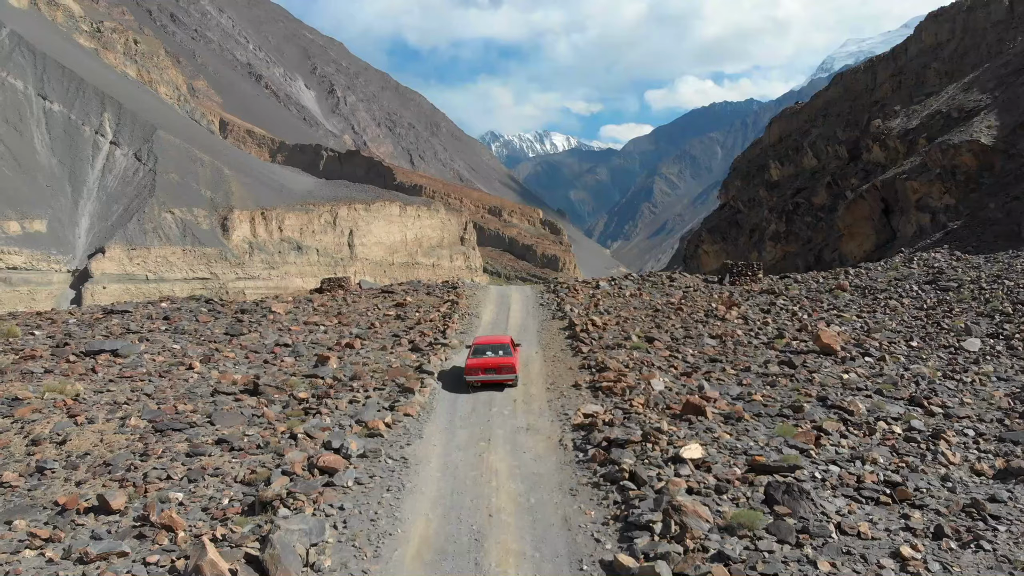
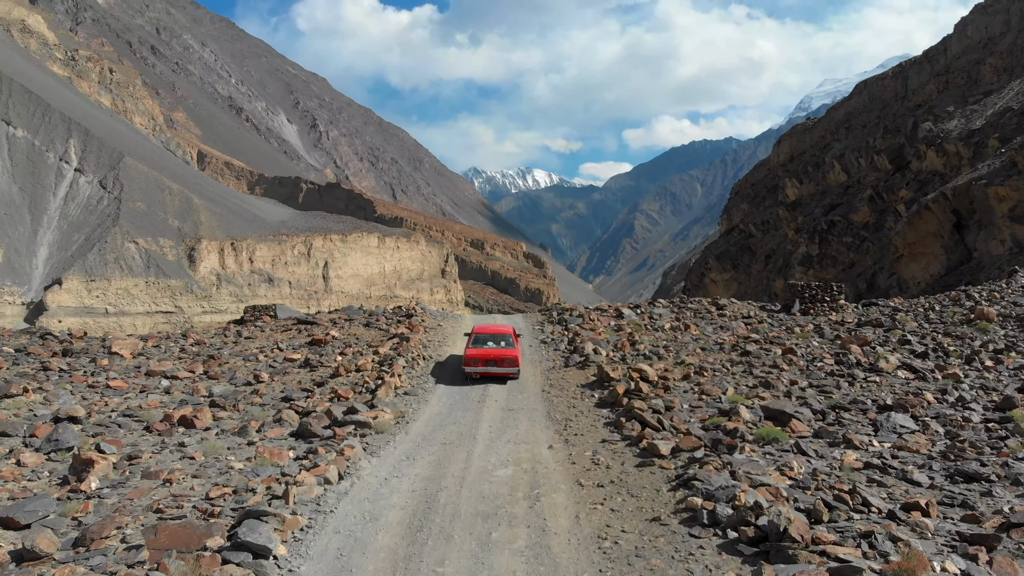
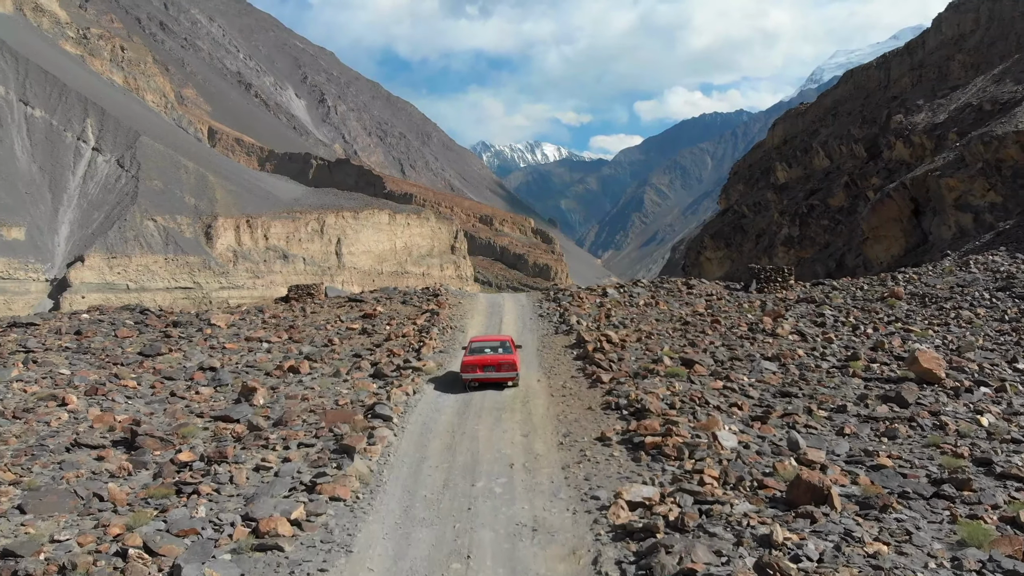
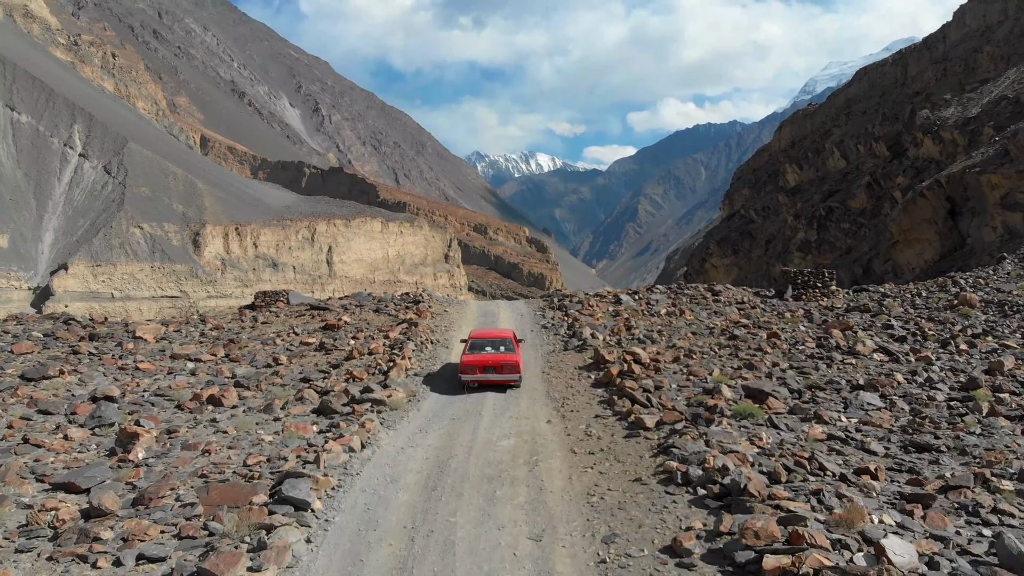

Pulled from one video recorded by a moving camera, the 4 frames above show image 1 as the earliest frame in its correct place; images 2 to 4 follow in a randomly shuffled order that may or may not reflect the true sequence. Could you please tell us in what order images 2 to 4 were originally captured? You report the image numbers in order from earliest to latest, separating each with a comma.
3, 4, 2
